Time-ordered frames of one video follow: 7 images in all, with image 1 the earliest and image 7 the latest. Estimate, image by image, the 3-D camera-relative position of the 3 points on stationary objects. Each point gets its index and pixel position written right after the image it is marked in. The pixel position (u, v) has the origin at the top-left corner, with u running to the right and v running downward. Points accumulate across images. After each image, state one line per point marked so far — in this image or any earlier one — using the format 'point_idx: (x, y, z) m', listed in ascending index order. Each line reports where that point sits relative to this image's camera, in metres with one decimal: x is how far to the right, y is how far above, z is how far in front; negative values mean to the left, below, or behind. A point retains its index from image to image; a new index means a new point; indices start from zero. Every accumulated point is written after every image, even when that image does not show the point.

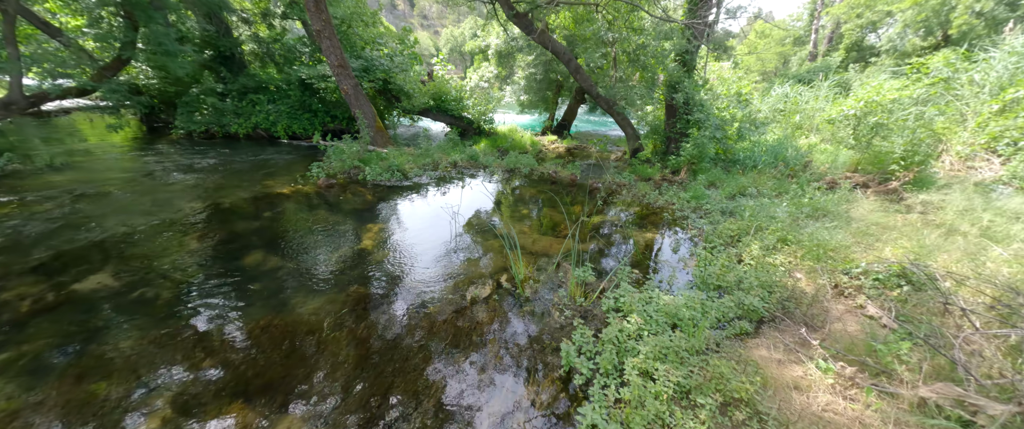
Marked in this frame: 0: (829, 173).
0: (+6.5, +0.8, +7.2) m
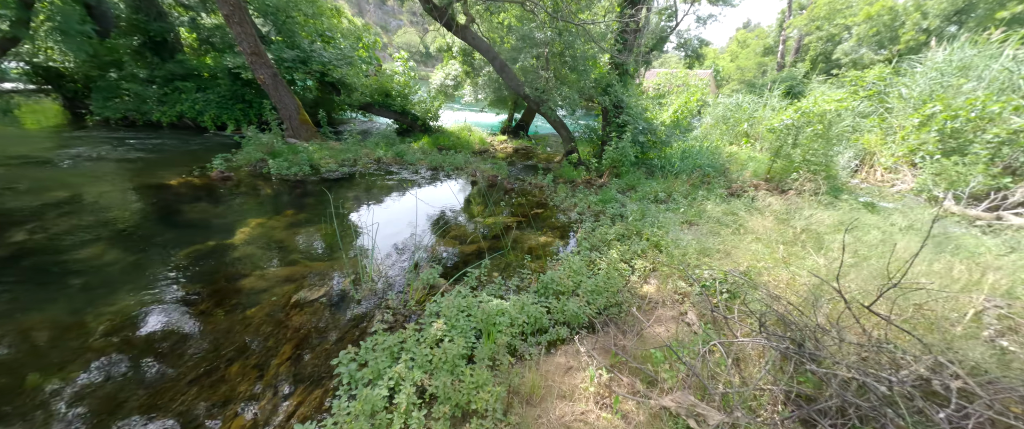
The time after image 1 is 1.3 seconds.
0: (+4.7, +0.7, +7.2) m
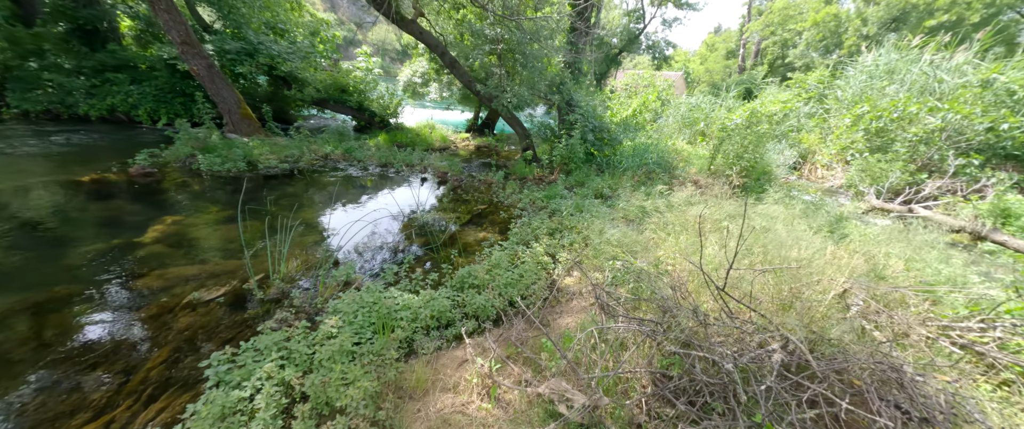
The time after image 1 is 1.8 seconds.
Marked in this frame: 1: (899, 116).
0: (+3.7, +0.8, +7.5) m
1: (+9.1, +2.3, +8.2) m
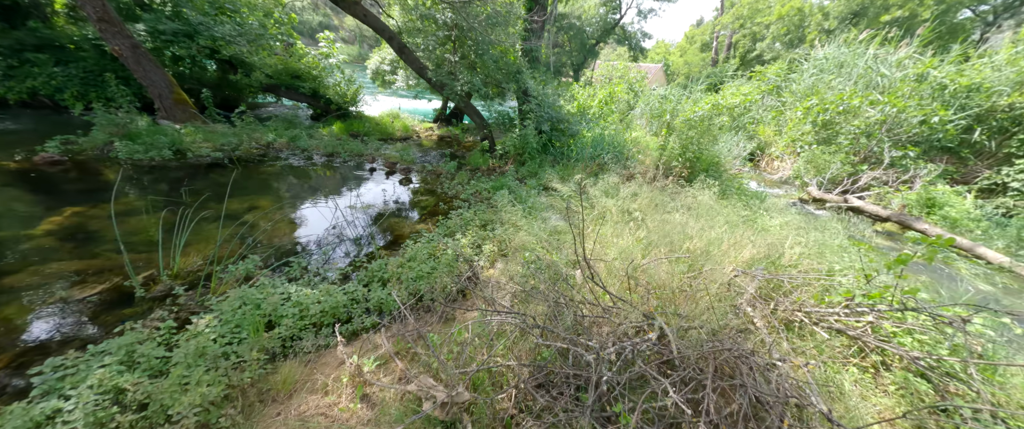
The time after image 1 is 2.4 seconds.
0: (+2.6, +1.0, +7.5) m
1: (+8.0, +2.5, +8.5) m
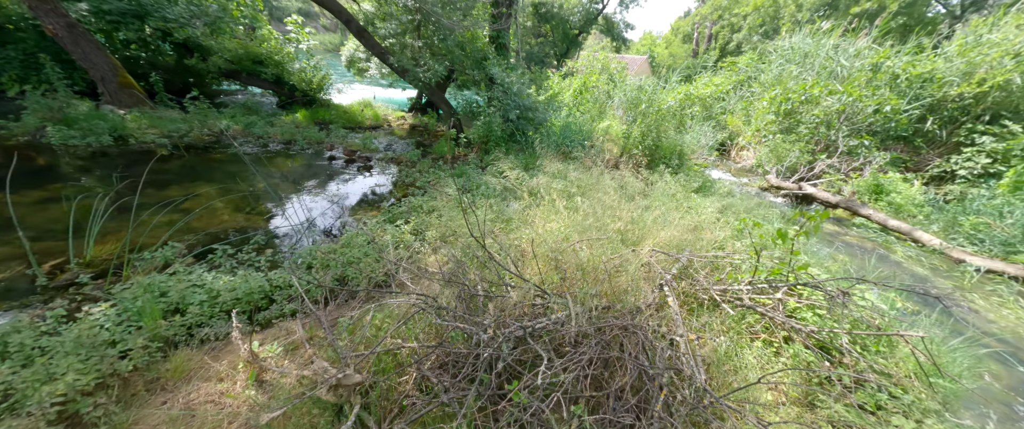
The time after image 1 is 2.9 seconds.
0: (+1.8, +1.3, +7.5) m
1: (+7.2, +2.8, +8.6) m
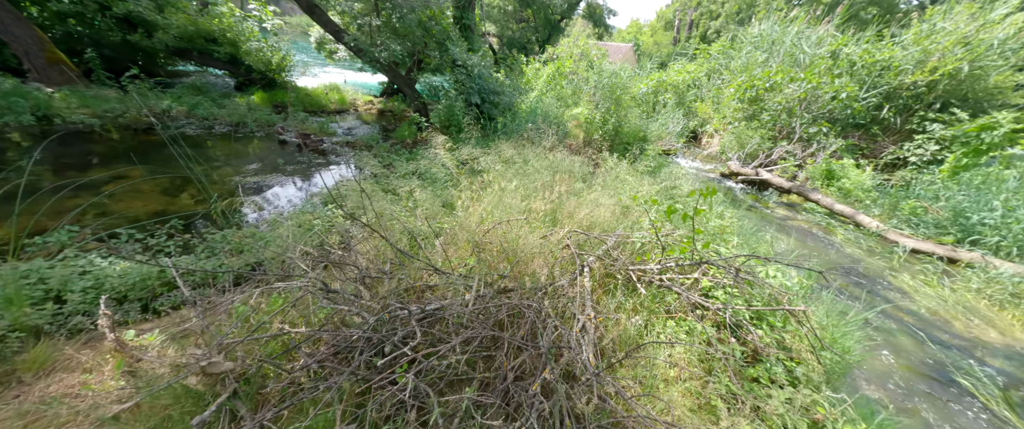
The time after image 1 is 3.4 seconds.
0: (+1.0, +1.6, +7.4) m
1: (+6.4, +3.2, +8.7) m
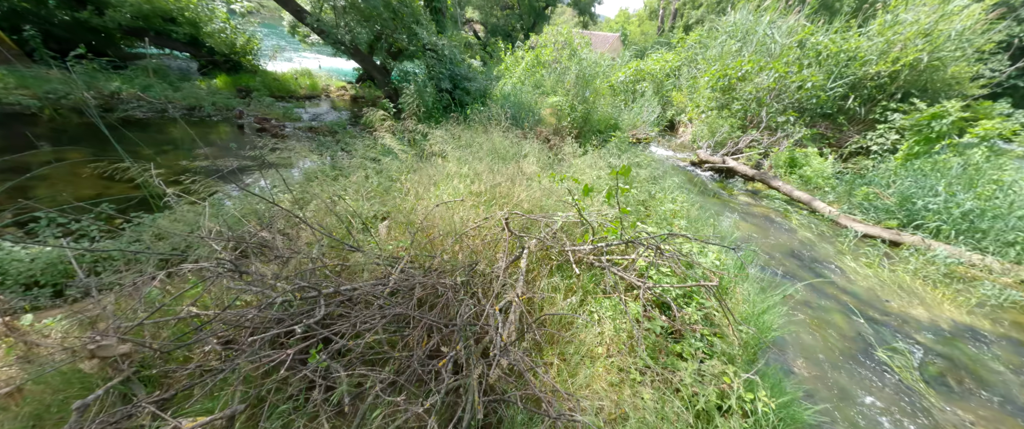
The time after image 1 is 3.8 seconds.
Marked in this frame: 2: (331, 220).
0: (+0.4, +1.8, +7.3) m
1: (+5.7, +3.5, +8.7) m
2: (-1.4, -0.1, +2.7) m
